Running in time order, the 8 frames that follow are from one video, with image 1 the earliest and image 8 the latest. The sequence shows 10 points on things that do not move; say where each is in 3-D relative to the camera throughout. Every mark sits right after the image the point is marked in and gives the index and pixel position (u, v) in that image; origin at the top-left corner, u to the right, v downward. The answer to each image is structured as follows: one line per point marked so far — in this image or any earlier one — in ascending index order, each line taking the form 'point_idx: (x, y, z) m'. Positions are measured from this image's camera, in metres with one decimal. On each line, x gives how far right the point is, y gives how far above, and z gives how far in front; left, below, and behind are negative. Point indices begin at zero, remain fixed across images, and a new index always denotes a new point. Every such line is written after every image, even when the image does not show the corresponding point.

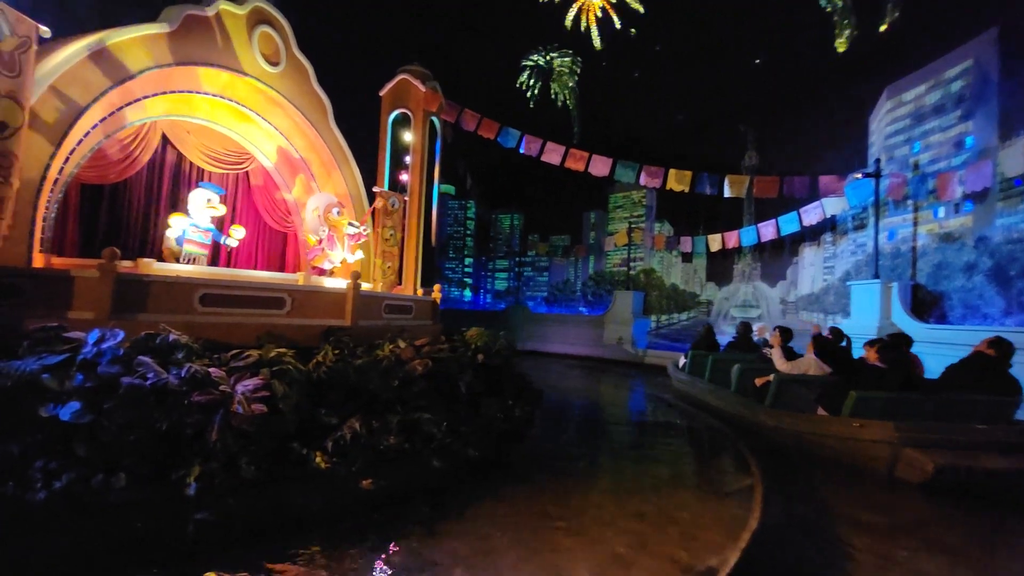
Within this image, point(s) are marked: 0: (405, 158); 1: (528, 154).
0: (-3.1, +3.7, +14.2) m
1: (+0.4, +3.6, +13.4) m
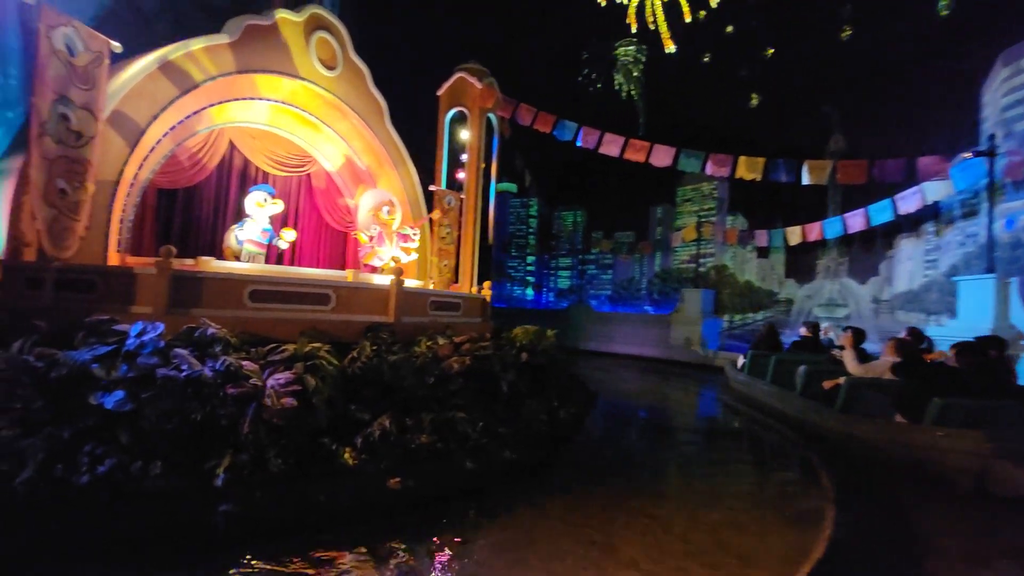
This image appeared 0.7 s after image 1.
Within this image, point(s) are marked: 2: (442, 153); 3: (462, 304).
0: (-1.4, +3.8, +14.3) m
1: (+1.9, +3.7, +12.9) m
2: (-2.0, +3.9, +14.2) m
3: (-0.9, -0.3, +8.9) m
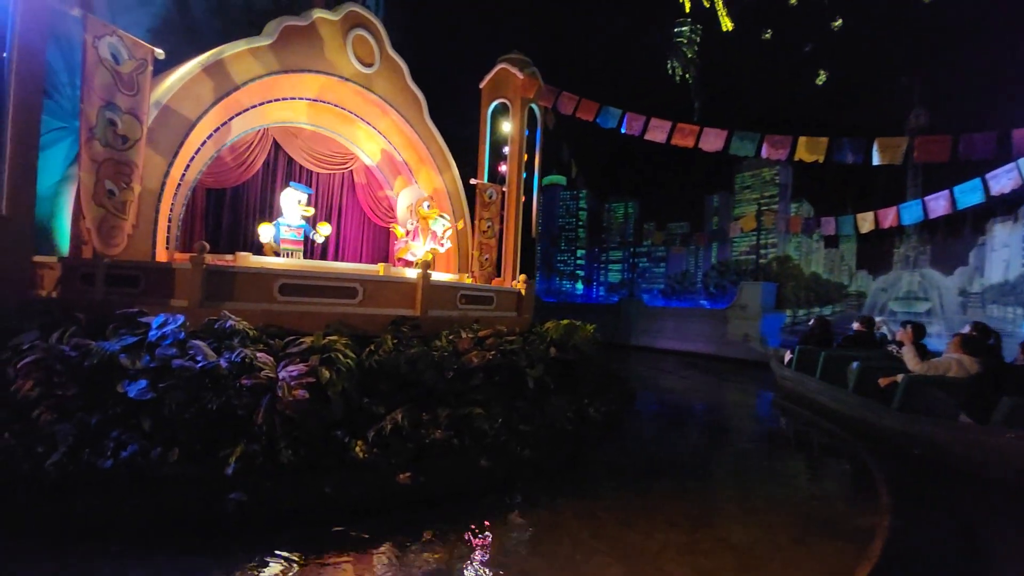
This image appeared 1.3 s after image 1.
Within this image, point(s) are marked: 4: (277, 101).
0: (-0.2, +3.9, +14.1) m
1: (+2.9, +3.8, +12.4) m
2: (-0.8, +4.1, +14.1) m
3: (-0.3, -0.2, +8.7) m
4: (-4.3, +3.4, +9.1) m
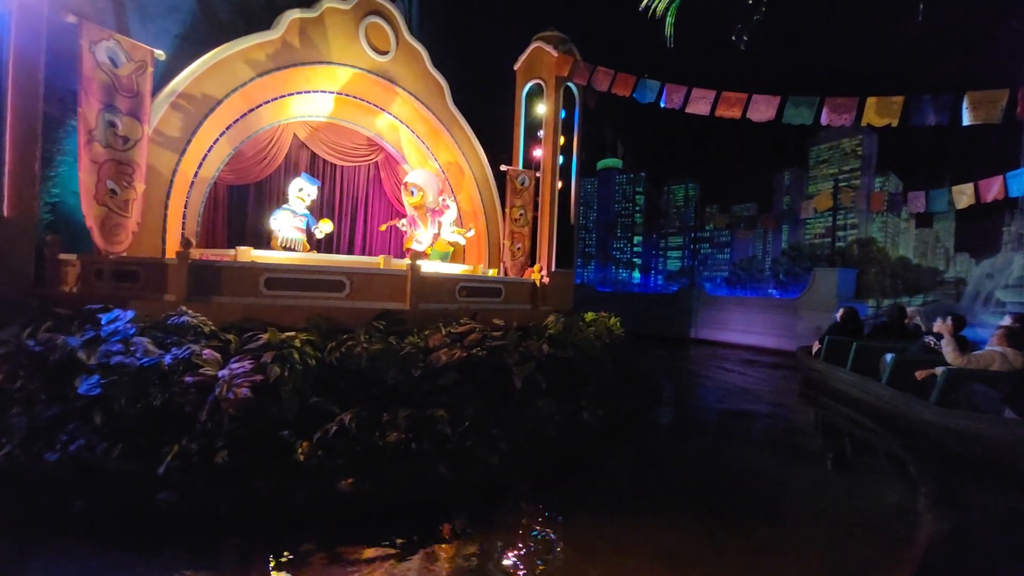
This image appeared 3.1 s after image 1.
0: (+0.7, +4.2, +13.5) m
1: (+3.6, +4.1, +11.3) m
2: (+0.2, +4.3, +13.6) m
3: (-0.1, 0.0, +8.3) m
4: (-4.0, +3.6, +9.2) m
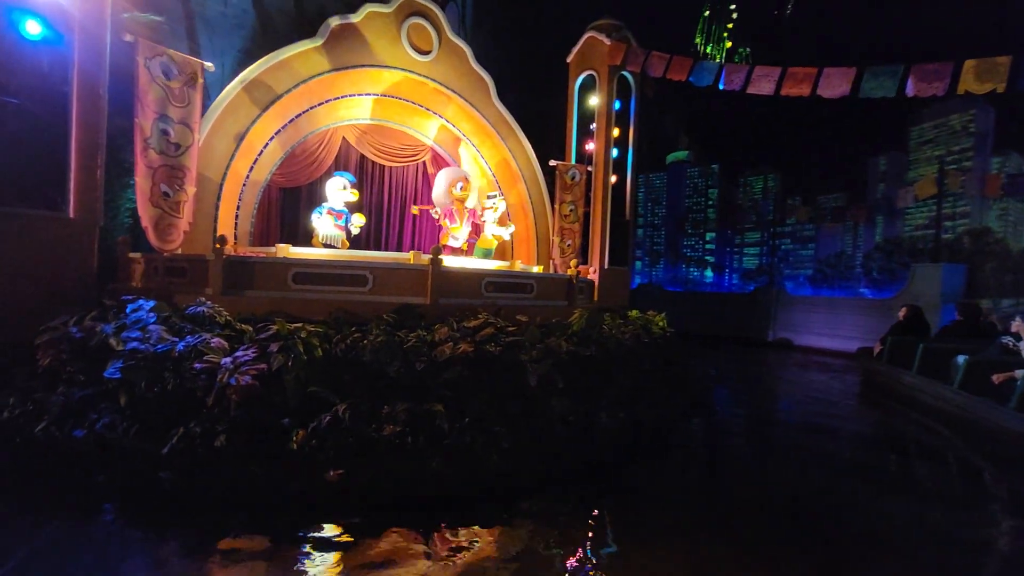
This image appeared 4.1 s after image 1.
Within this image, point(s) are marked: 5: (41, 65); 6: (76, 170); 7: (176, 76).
0: (+2.1, +4.3, +13.0) m
1: (+4.6, +4.2, +10.4) m
2: (+1.6, +4.4, +13.2) m
3: (+0.4, +0.1, +8.0) m
4: (-3.3, +3.6, +9.5) m
5: (-5.7, +2.7, +6.0) m
6: (-5.4, +1.5, +6.2) m
7: (-4.7, +3.0, +6.9) m
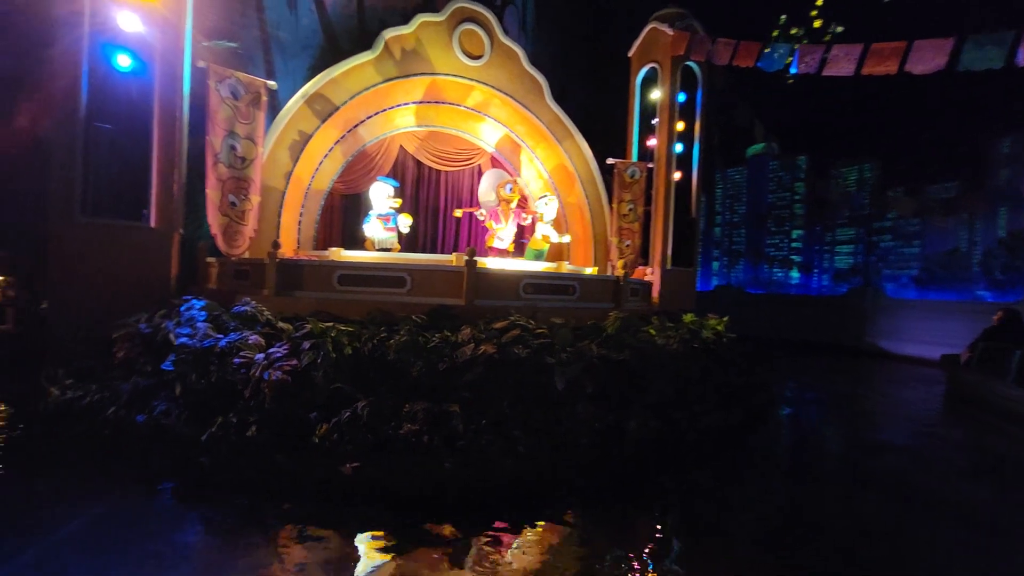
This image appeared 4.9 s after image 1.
0: (+3.6, +4.2, +12.5) m
1: (+5.6, +4.1, +9.5) m
2: (+3.1, +4.3, +12.7) m
3: (+1.1, 0.0, +7.8) m
4: (-2.3, +3.6, +9.9) m
5: (-5.2, +2.7, +6.8) m
6: (-5.0, +1.5, +6.9) m
7: (-4.1, +3.0, +7.6) m
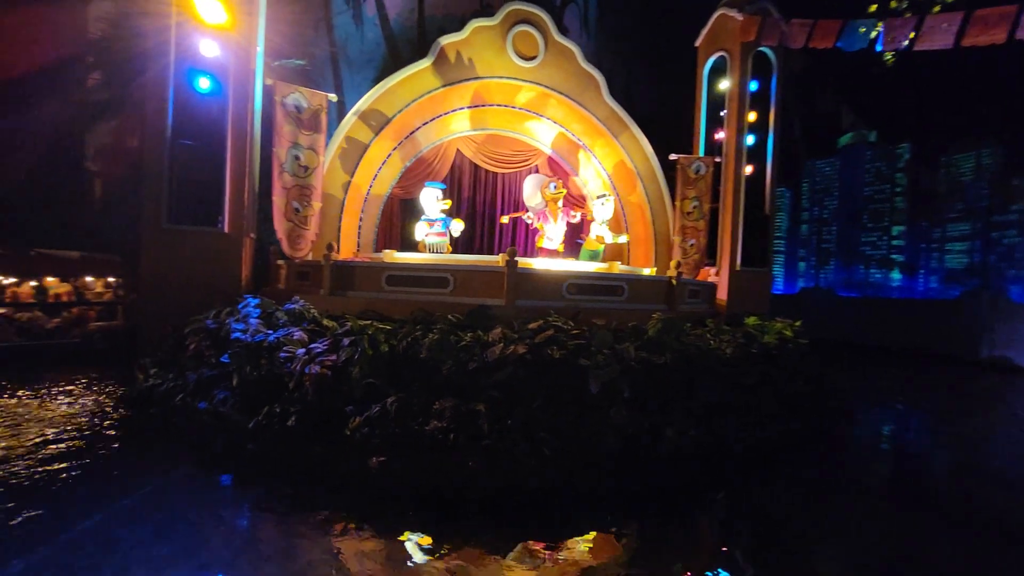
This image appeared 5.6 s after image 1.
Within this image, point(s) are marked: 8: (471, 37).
0: (+5.0, +4.2, +11.8) m
1: (+6.5, +4.1, +8.5) m
2: (+4.6, +4.3, +12.1) m
3: (+1.8, 0.0, +7.5) m
4: (-1.3, +3.6, +10.2) m
5: (-4.6, +2.7, +7.6) m
6: (-4.3, +1.5, +7.6) m
7: (-3.4, +2.9, +8.1) m
8: (-0.8, +5.0, +9.8) m
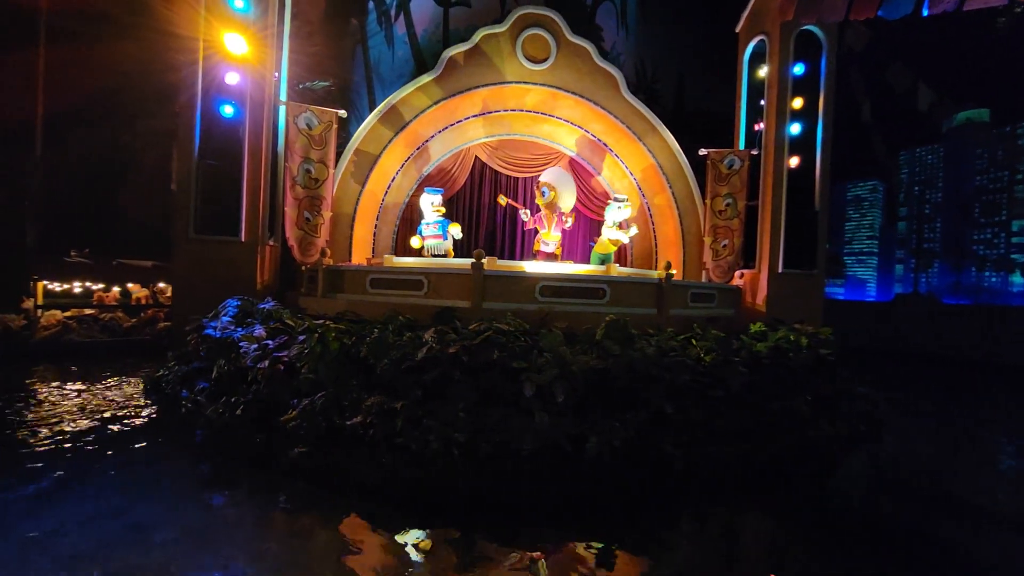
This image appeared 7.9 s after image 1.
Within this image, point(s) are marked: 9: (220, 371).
0: (+5.4, +4.1, +10.8) m
1: (+6.3, +4.0, +7.2) m
2: (+5.1, +4.2, +11.2) m
3: (+1.5, 0.0, +7.1) m
4: (-1.0, +3.5, +10.4) m
5: (-4.8, +2.6, +8.5) m
6: (-4.5, +1.4, +8.5) m
7: (-3.5, +2.9, +8.8) m
8: (-0.6, +4.9, +10.0) m
9: (-3.5, -1.0, +6.0) m
